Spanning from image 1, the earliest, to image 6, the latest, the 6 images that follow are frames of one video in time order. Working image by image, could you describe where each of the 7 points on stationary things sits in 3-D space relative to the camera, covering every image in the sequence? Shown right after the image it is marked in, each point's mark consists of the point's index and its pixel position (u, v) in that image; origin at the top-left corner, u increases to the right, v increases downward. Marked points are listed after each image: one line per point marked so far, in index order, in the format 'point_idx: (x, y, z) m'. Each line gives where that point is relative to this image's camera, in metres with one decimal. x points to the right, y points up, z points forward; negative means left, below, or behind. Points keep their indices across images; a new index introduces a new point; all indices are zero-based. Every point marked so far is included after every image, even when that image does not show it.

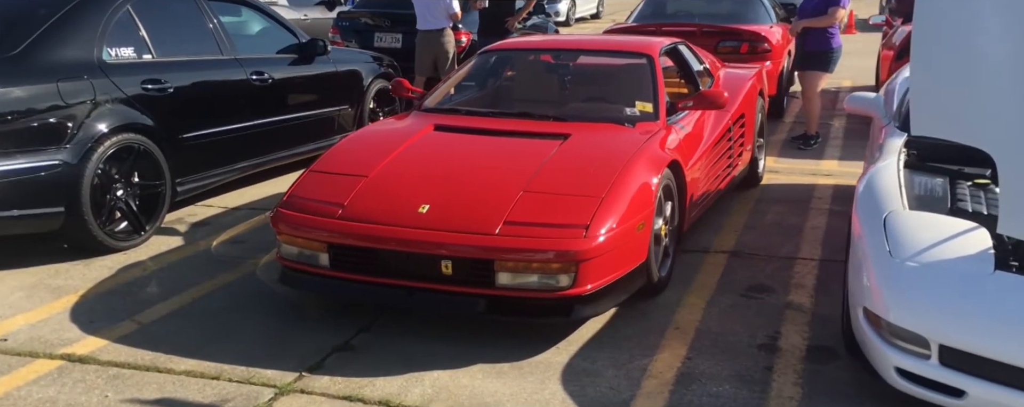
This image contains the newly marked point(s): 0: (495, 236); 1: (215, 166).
0: (-0.1, -0.1, +3.5) m
1: (-1.9, +0.2, +5.6) m
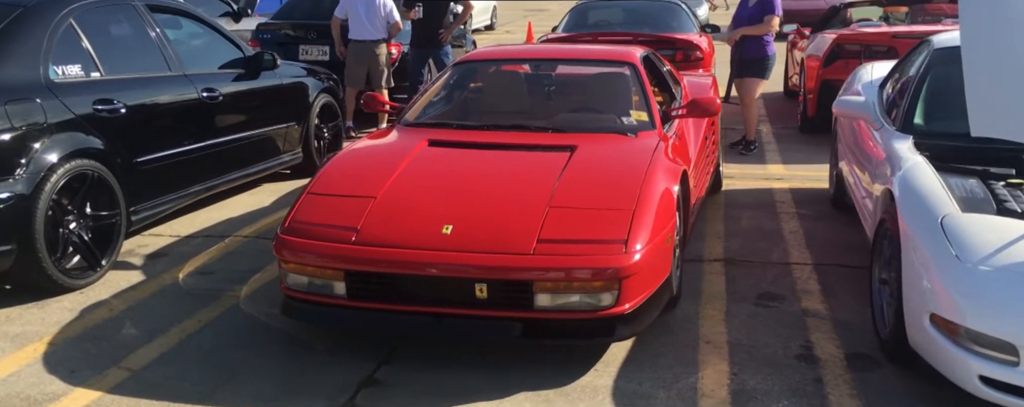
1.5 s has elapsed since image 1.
0: (+0.1, -0.2, +3.3) m
1: (-2.0, +0.1, +5.2) m
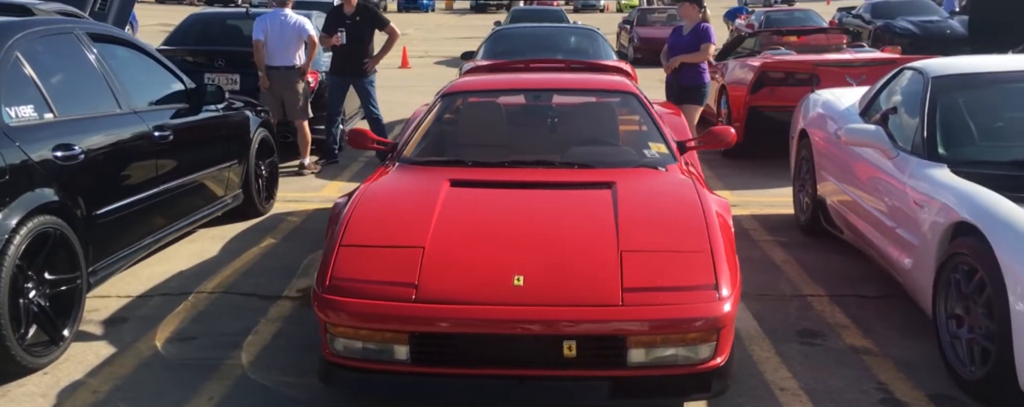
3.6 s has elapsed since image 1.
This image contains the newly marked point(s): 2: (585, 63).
0: (+0.4, -0.3, +3.0) m
1: (-2.0, -0.2, +4.5) m
2: (+0.7, +1.4, +8.6) m
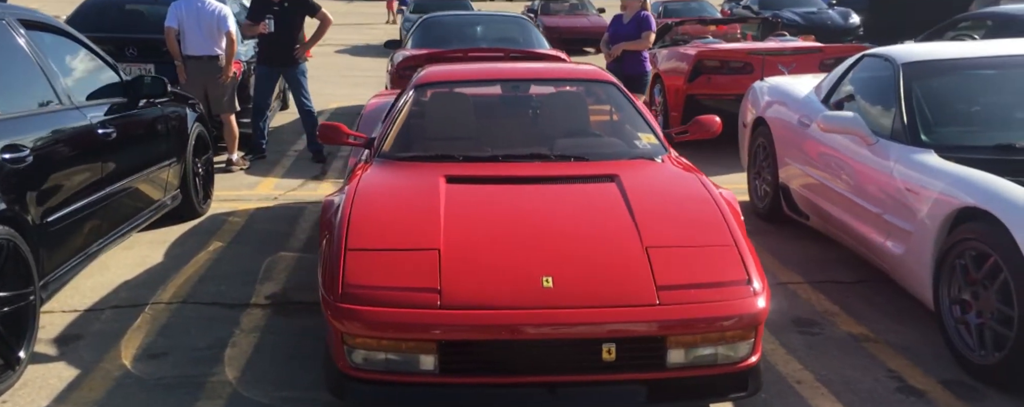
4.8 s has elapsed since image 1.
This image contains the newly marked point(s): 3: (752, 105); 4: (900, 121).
0: (+0.5, -0.3, +2.9) m
1: (-2.0, -0.2, +4.1) m
2: (+0.1, +1.4, +8.5) m
3: (+1.8, +0.7, +6.7) m
4: (+1.9, +0.4, +4.5) m
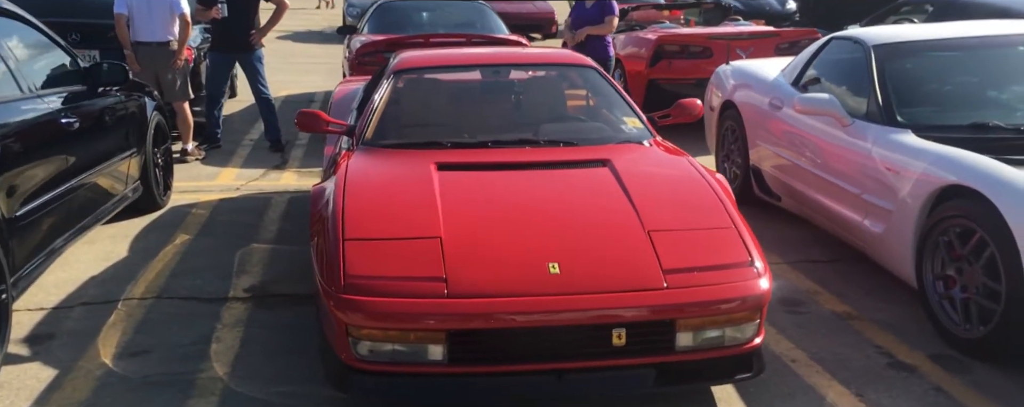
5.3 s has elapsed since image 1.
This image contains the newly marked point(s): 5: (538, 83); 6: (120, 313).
0: (+0.5, -0.3, +2.9) m
1: (-2.1, -0.2, +3.9) m
2: (-0.2, +1.6, +8.4) m
3: (+1.5, +0.9, +6.7) m
4: (+1.8, +0.5, +4.5) m
5: (+0.1, +0.6, +4.6) m
6: (-1.8, -0.5, +4.0) m
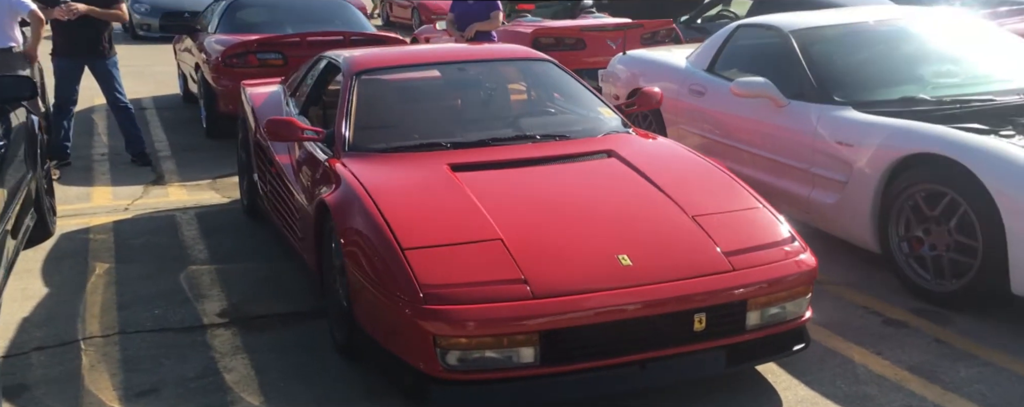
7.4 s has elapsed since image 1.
0: (+0.7, -0.2, +3.0) m
1: (-2.0, -0.3, +3.4) m
2: (-1.4, +1.5, +8.2) m
3: (+0.8, +1.0, +6.9) m
4: (+1.6, +0.7, +4.9) m
5: (-0.1, +0.6, +4.5) m
6: (-1.7, -0.6, +3.6) m
